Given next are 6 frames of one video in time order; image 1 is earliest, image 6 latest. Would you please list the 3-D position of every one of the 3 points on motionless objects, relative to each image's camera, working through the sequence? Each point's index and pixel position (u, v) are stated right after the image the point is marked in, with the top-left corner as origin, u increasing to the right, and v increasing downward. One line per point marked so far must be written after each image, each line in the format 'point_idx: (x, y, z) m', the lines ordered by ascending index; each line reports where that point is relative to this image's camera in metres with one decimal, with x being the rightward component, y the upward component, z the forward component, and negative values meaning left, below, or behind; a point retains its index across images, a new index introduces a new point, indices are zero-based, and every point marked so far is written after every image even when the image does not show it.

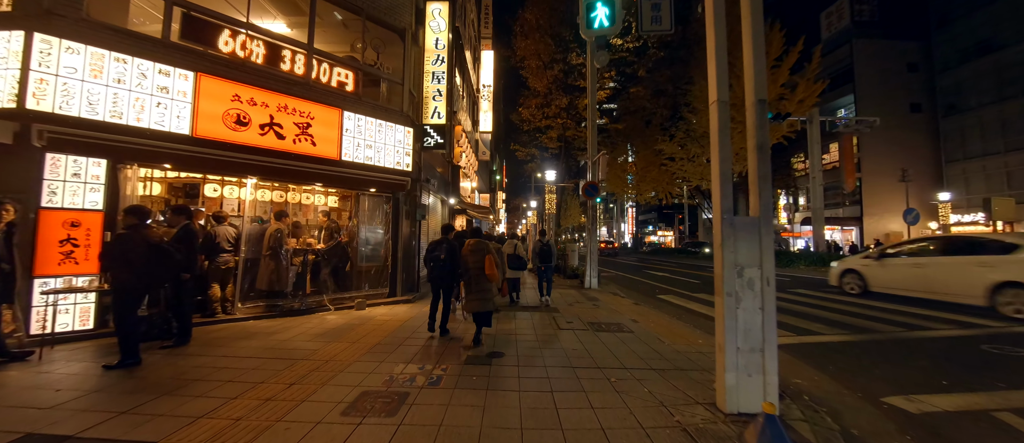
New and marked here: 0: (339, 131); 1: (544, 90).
0: (-3.9, +2.0, +7.3) m
1: (+1.7, +7.0, +17.6) m
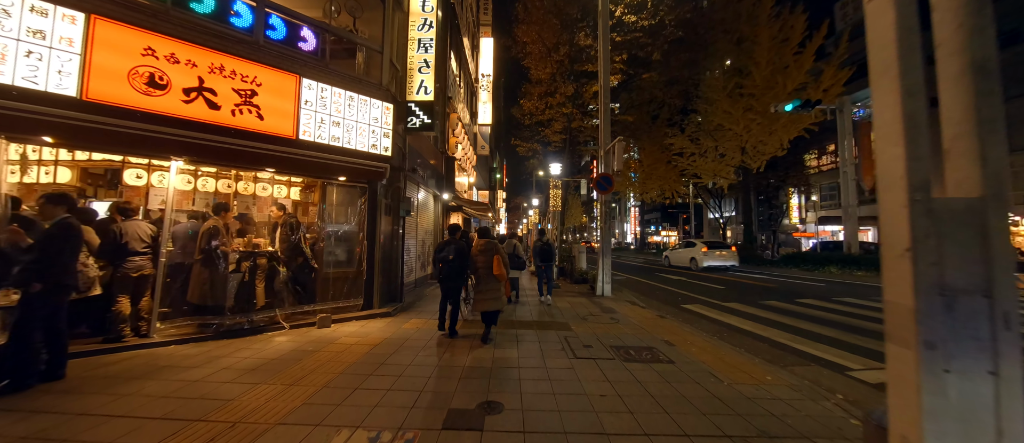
0: (-3.9, +2.1, +5.8) m
1: (+1.7, +7.1, +16.2) m
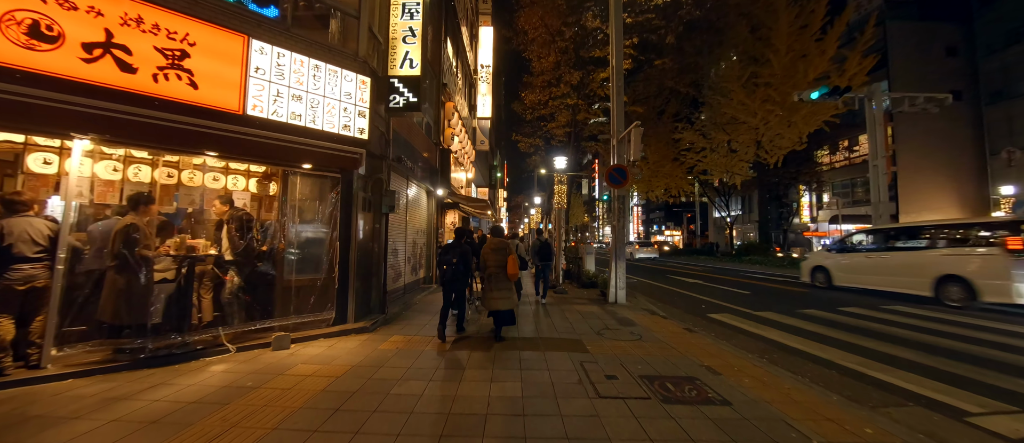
0: (-3.8, +2.1, +4.7) m
1: (+1.8, +7.1, +15.0) m
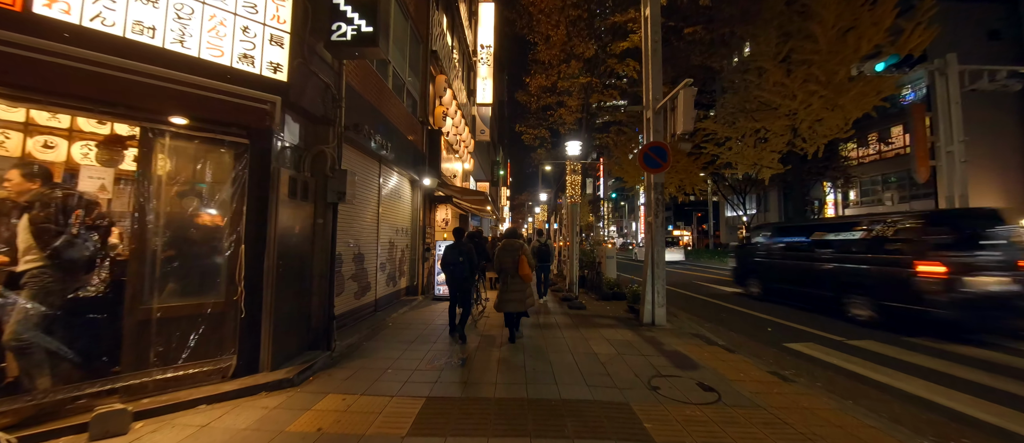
0: (-3.8, +2.2, +2.6) m
1: (+1.9, +7.2, +12.9) m
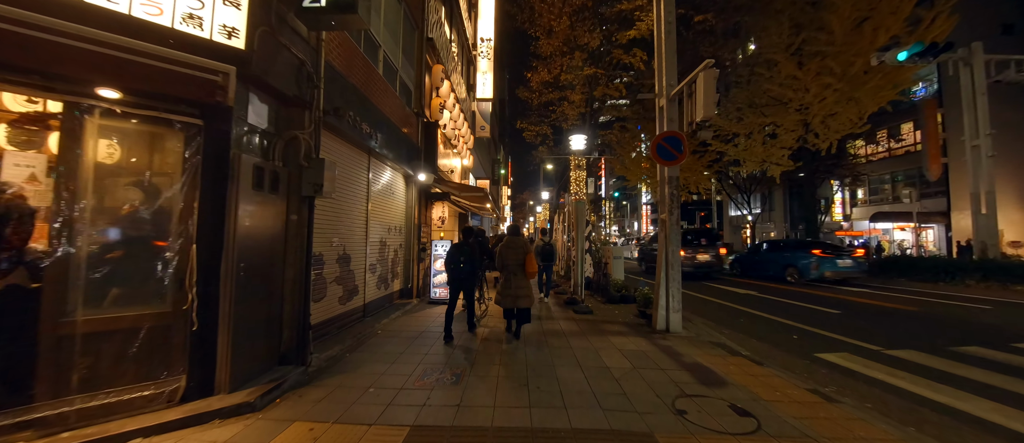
0: (-3.8, +2.3, +2.0) m
1: (+2.0, +7.3, +12.3) m
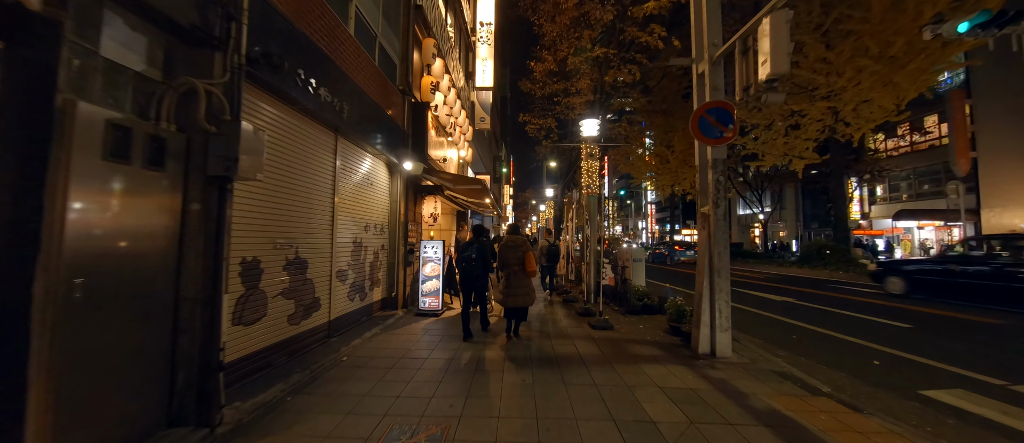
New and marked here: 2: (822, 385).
0: (-3.8, +2.3, +0.8) m
1: (+2.0, +7.4, +11.0) m
2: (+3.8, -2.0, +4.1) m
